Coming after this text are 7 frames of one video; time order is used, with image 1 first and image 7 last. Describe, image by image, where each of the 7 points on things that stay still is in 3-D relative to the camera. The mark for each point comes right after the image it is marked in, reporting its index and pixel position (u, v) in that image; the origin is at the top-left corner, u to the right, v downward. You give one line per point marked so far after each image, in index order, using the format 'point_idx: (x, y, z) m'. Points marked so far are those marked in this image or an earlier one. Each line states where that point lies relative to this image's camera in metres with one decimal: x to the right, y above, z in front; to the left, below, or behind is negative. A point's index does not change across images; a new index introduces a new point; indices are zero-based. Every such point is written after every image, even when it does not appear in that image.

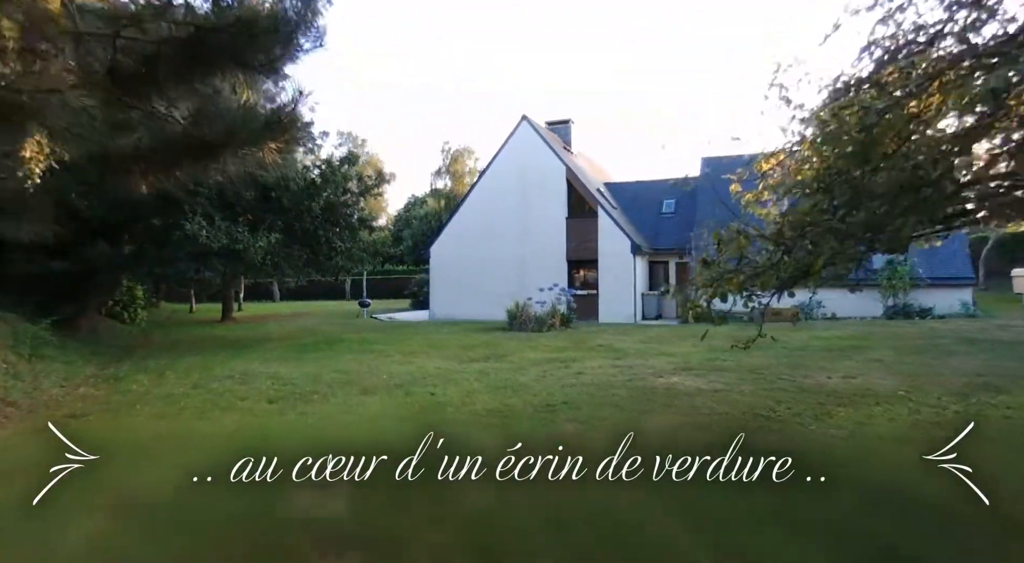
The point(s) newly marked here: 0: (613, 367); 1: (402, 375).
0: (+1.4, -1.2, +8.6) m
1: (-1.6, -1.3, +8.6) m
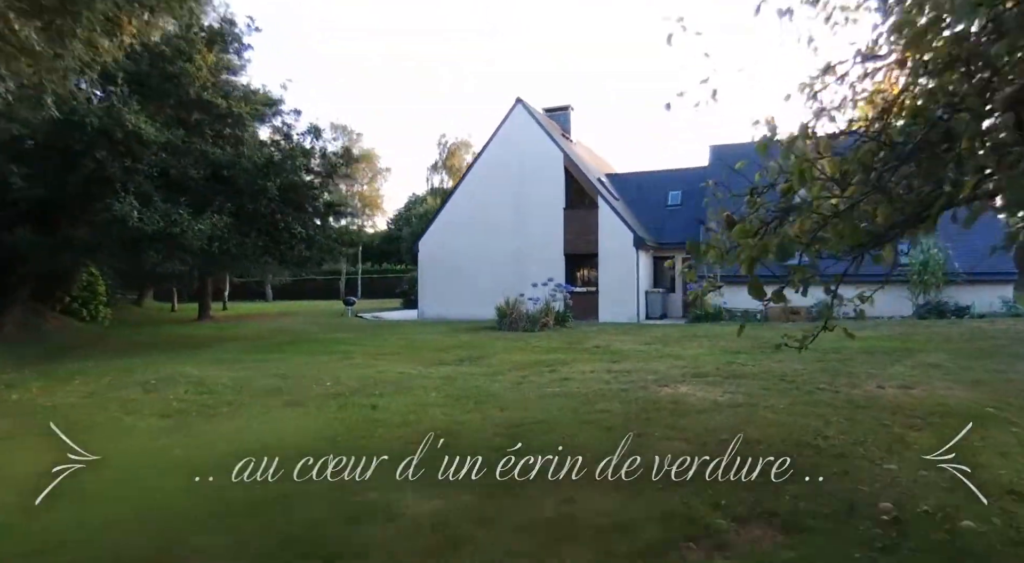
0: (+1.1, -1.0, +7.0) m
1: (-1.9, -1.2, +7.1) m
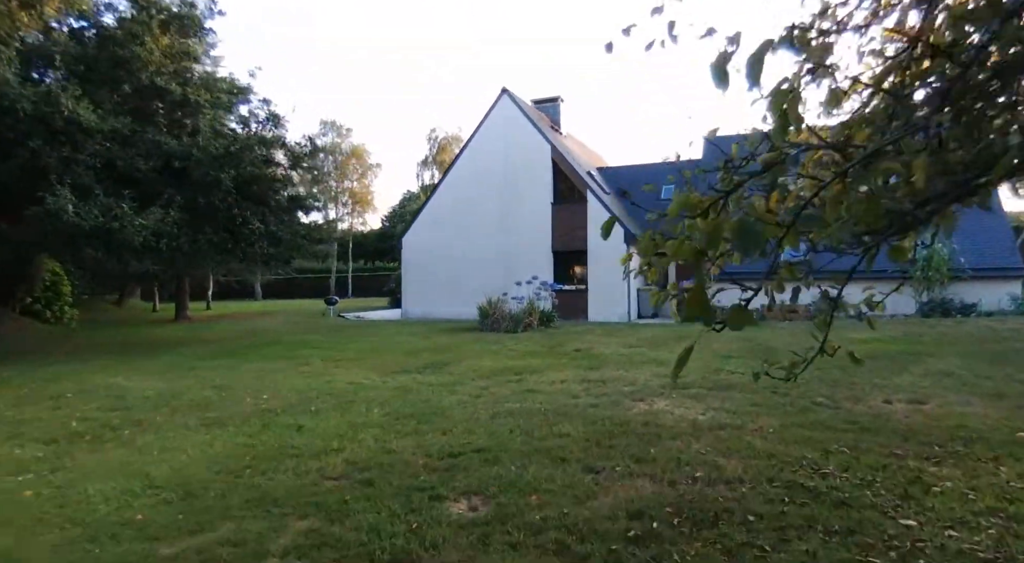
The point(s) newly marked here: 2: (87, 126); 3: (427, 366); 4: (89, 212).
0: (+0.7, -1.0, +6.3) m
1: (-2.3, -1.2, +6.3) m
2: (-6.1, +2.2, +8.8) m
3: (-1.1, -1.1, +8.1) m
4: (-6.0, +1.0, +8.6) m
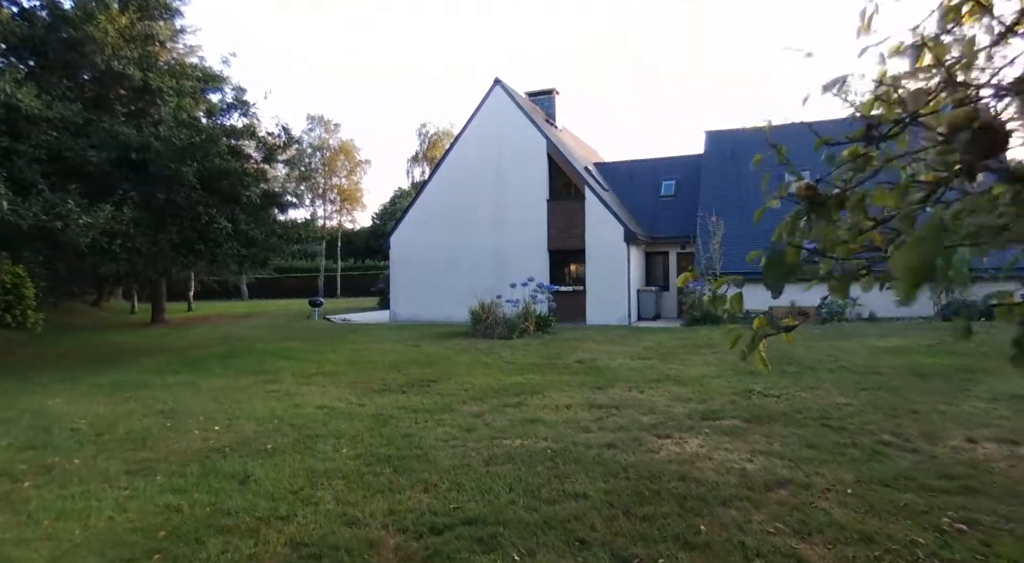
0: (+0.7, -1.1, +5.4) m
1: (-2.3, -1.3, +5.4) m
2: (-6.2, +2.2, +7.8) m
3: (-1.2, -1.2, +7.1) m
4: (-6.0, +0.9, +7.6) m
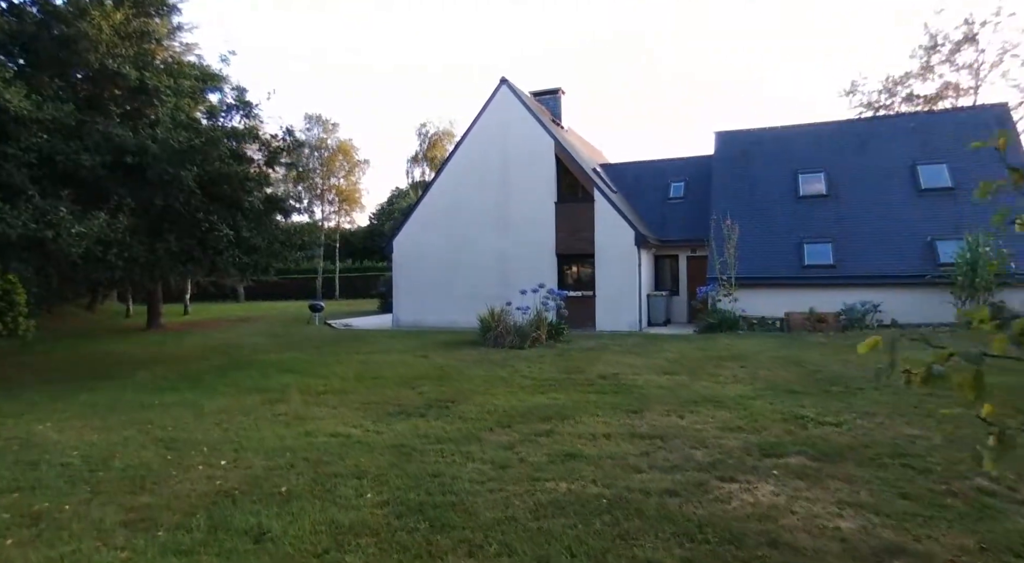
0: (+1.0, -1.3, +4.9) m
1: (-2.0, -1.4, +4.9) m
2: (-5.9, +2.0, +7.3) m
3: (-0.9, -1.4, +6.7) m
4: (-5.8, +0.8, +7.1) m
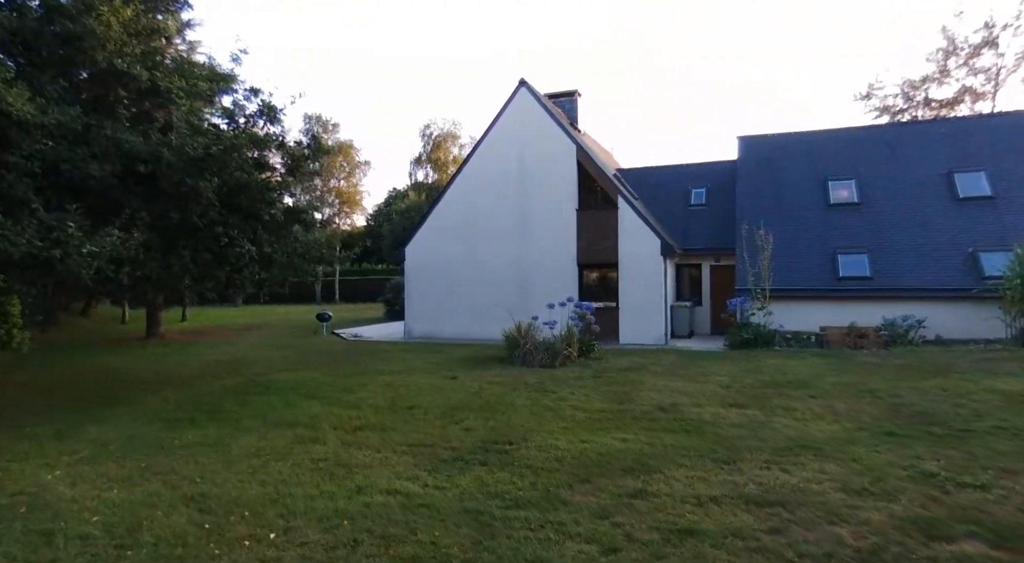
0: (+1.6, -1.5, +4.2) m
1: (-1.4, -1.7, +4.2) m
2: (-5.3, +1.7, +6.5) m
3: (-0.3, -1.6, +5.9) m
4: (-5.1, +0.5, +6.3) m
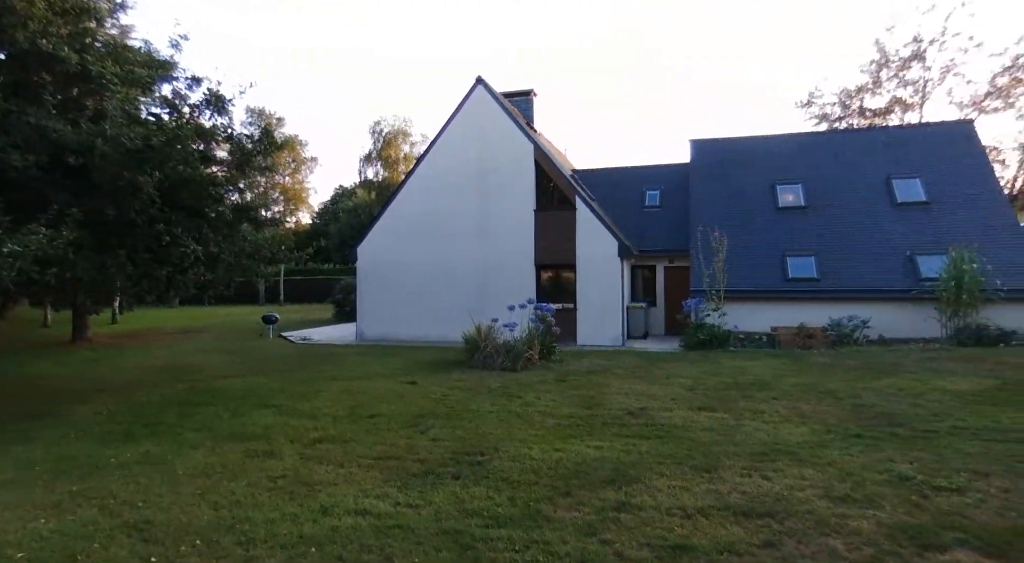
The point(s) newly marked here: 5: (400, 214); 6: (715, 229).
0: (+1.5, -1.6, +4.1) m
1: (-1.5, -1.7, +3.8) m
2: (-5.6, +1.7, +5.8) m
3: (-0.5, -1.7, +5.7) m
4: (-5.4, +0.5, +5.6) m
5: (-3.2, +1.9, +17.5) m
6: (+5.6, +1.5, +16.9) m
